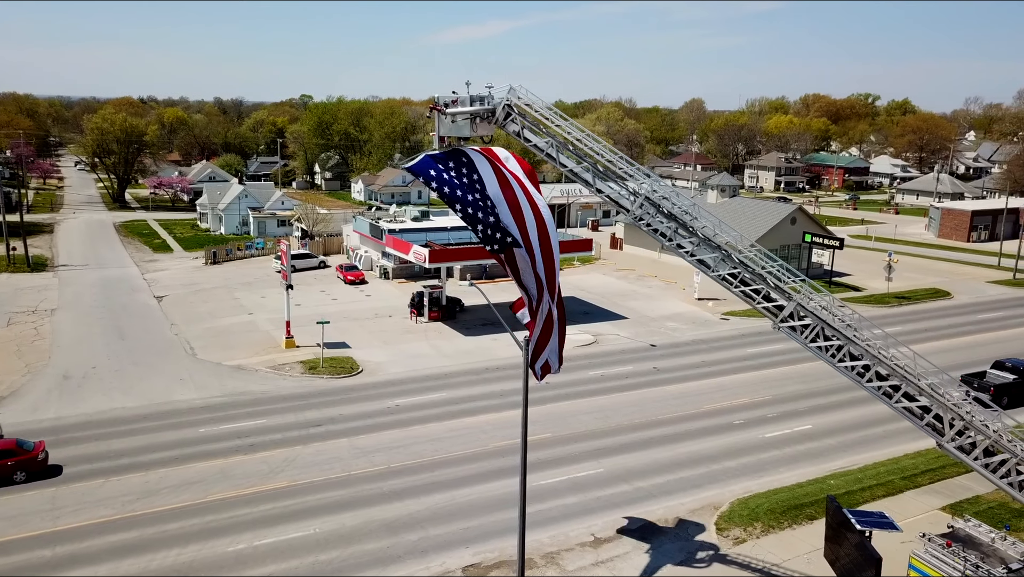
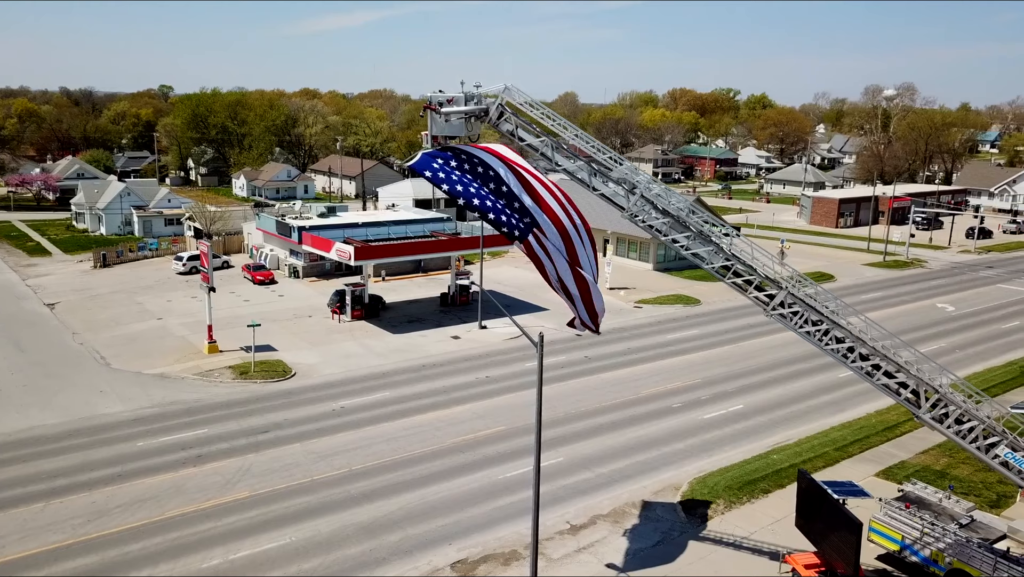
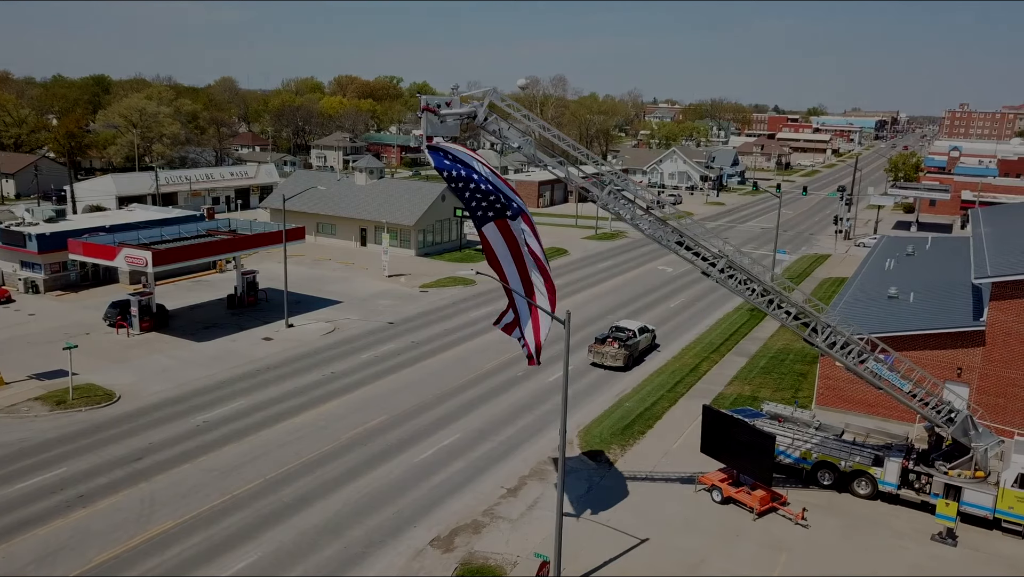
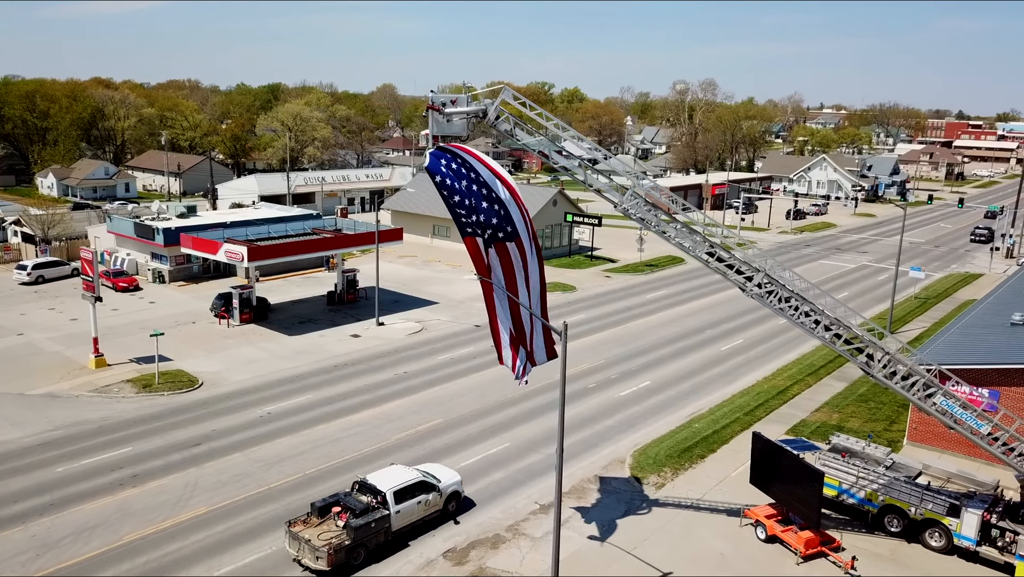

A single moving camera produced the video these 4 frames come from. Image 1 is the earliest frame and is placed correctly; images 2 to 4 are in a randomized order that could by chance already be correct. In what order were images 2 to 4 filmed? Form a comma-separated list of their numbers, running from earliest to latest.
2, 4, 3
